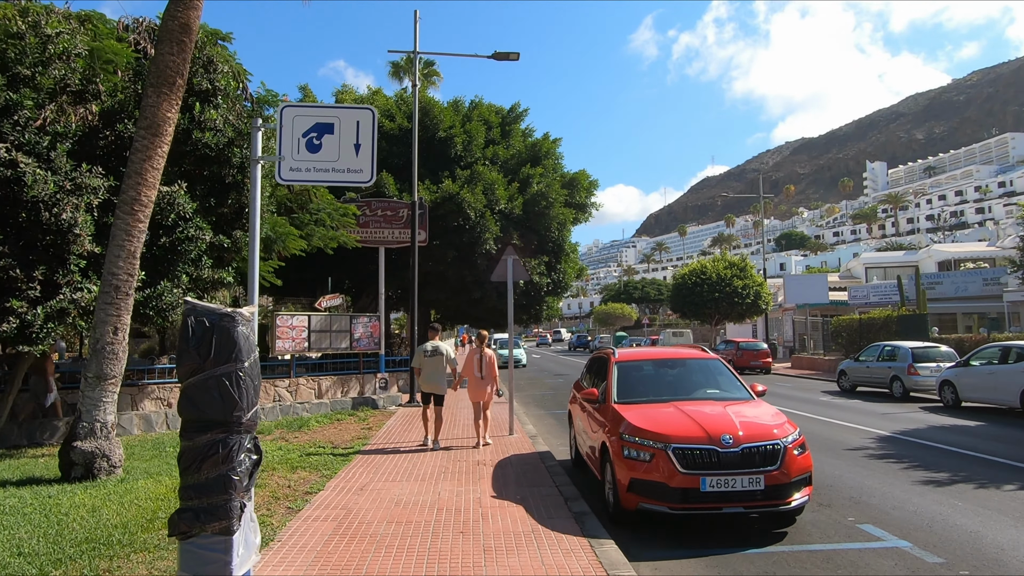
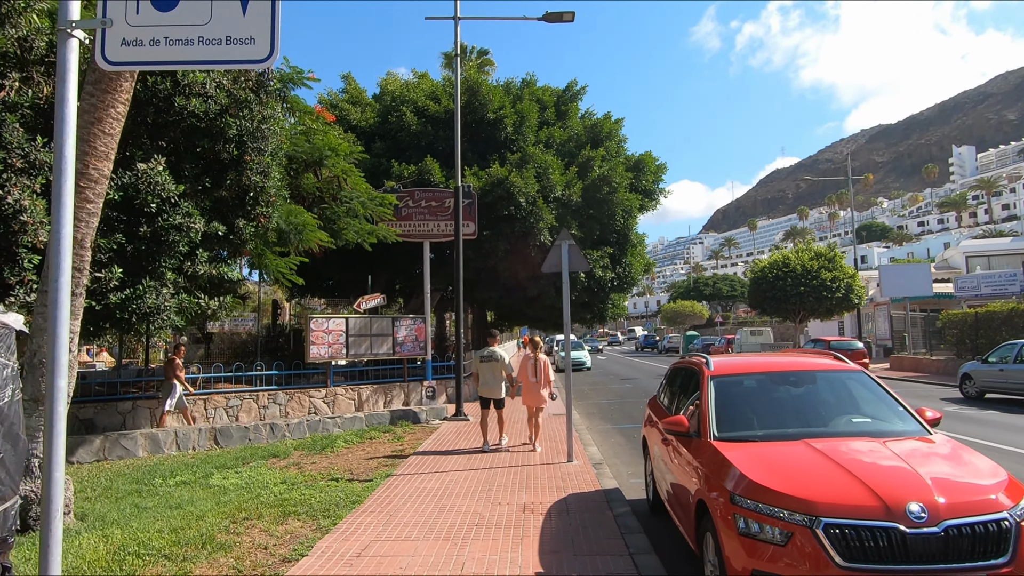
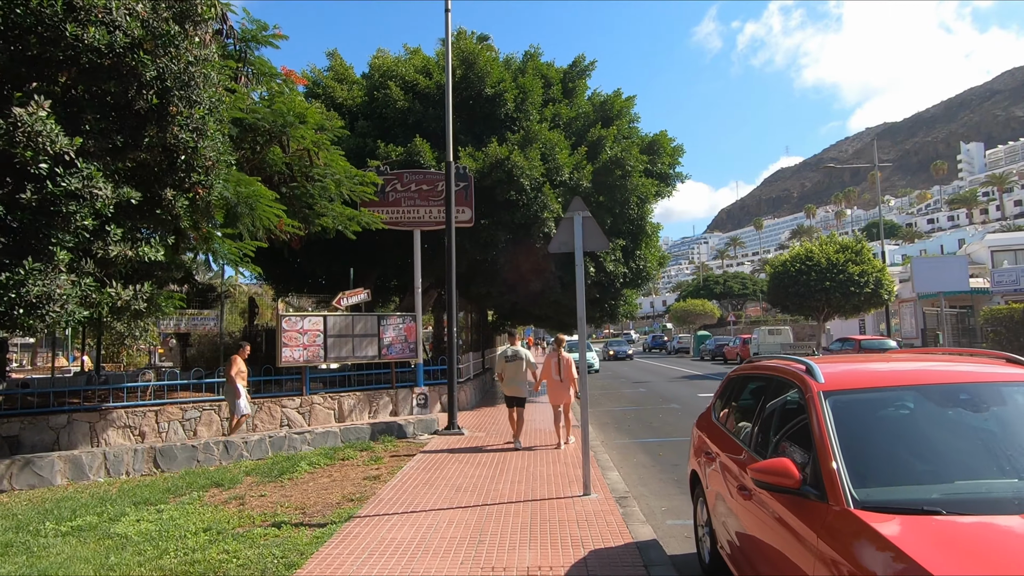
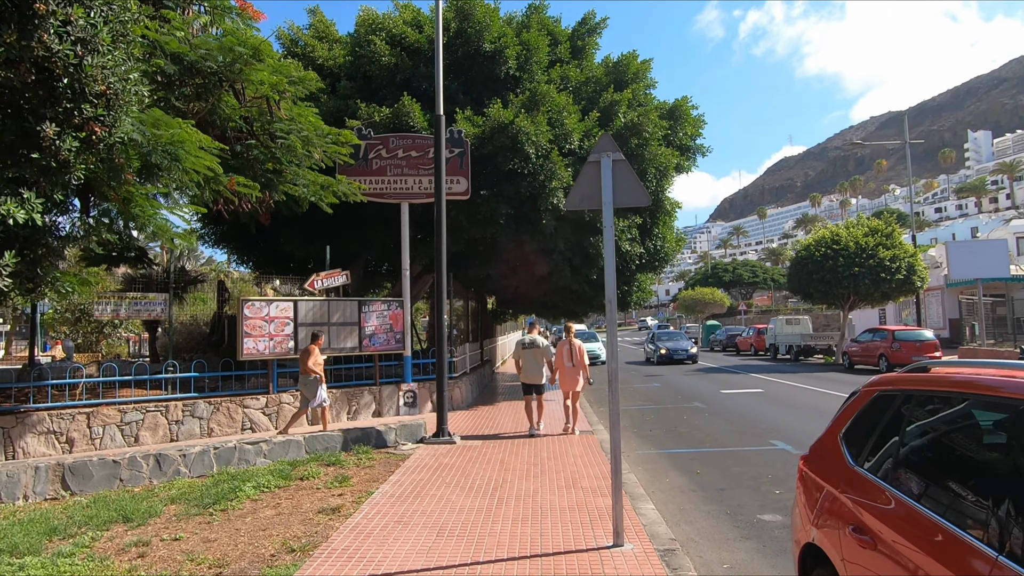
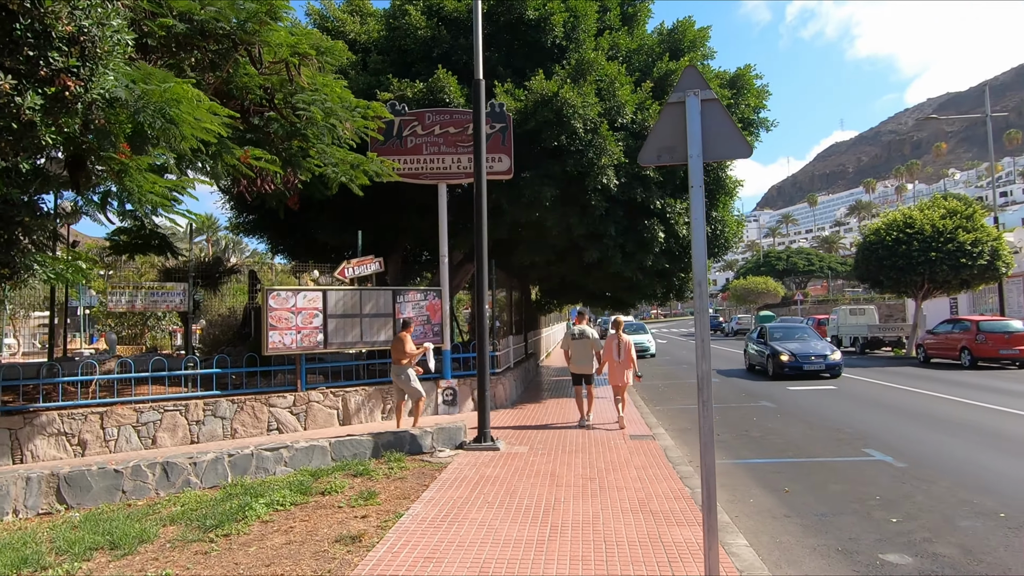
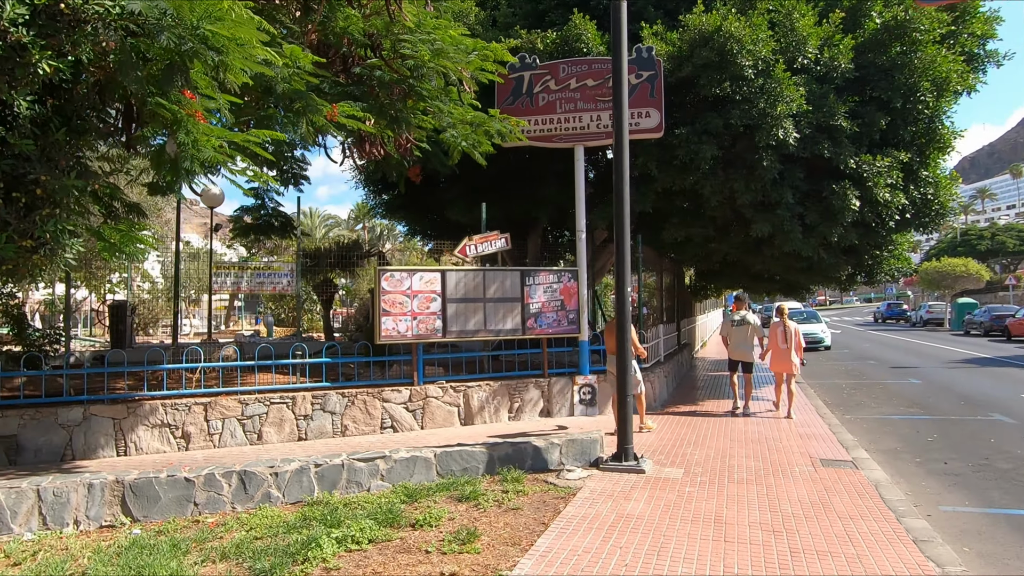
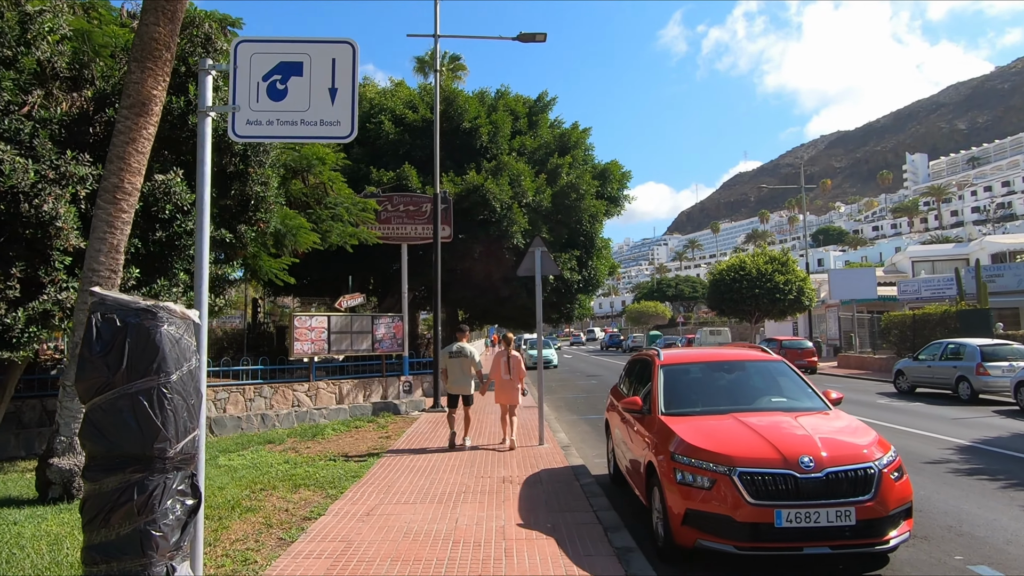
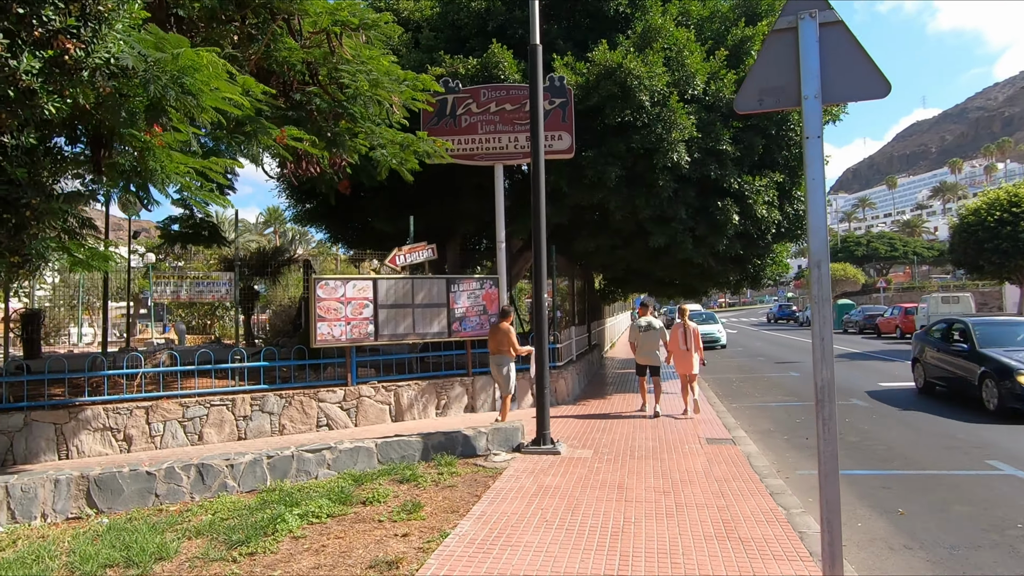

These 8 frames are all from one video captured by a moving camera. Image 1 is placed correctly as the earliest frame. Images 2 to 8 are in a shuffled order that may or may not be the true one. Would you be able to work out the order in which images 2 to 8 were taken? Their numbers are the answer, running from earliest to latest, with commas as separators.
7, 2, 3, 4, 5, 8, 6
